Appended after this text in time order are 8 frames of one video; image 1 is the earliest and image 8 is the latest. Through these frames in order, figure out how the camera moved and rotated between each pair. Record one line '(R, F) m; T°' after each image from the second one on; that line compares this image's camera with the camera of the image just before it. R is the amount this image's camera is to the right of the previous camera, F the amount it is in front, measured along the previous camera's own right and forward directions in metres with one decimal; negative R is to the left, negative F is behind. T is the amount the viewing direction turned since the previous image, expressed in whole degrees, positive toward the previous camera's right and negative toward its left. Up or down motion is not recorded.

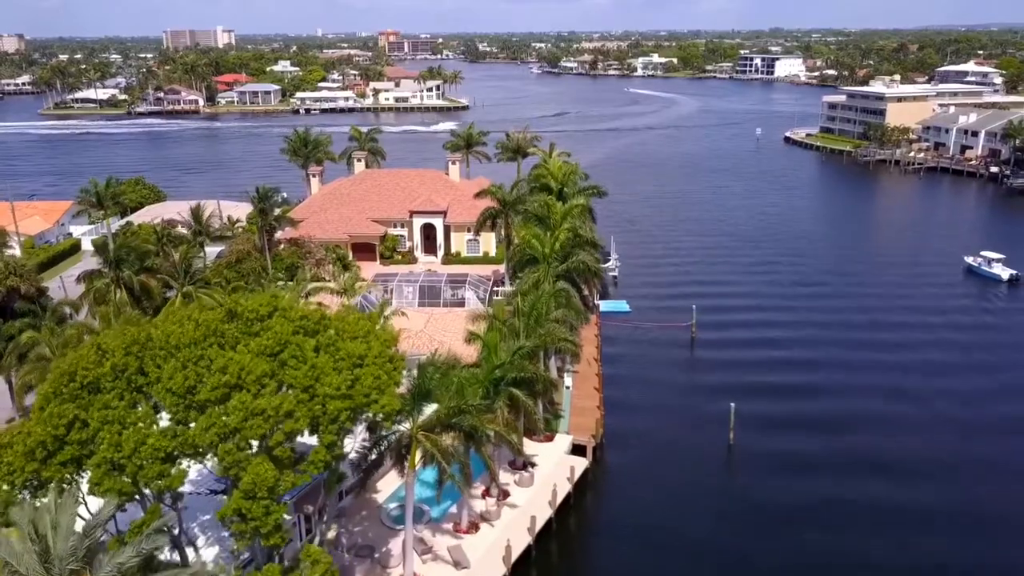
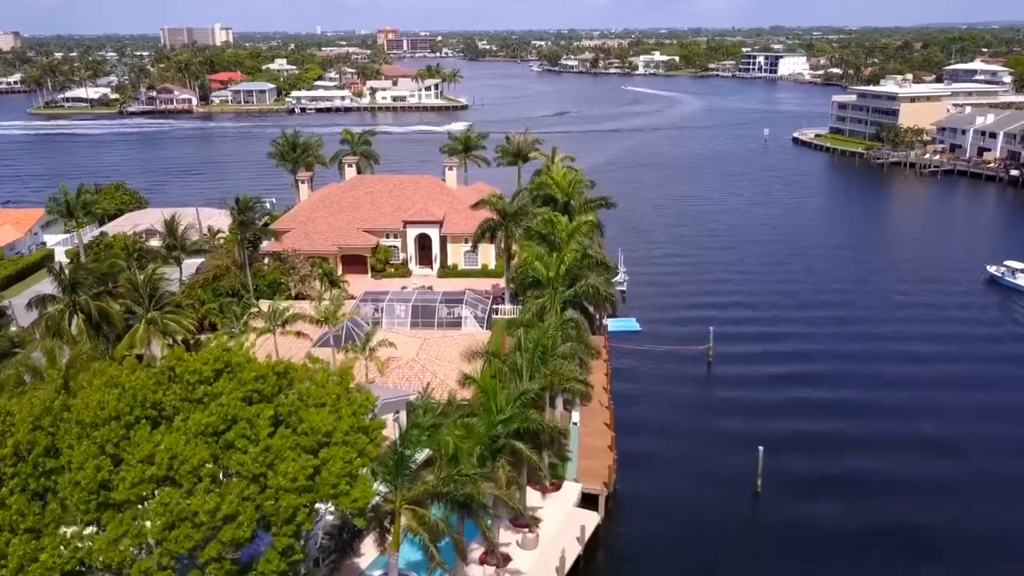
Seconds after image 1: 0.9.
(-0.1, +3.5) m; 0°
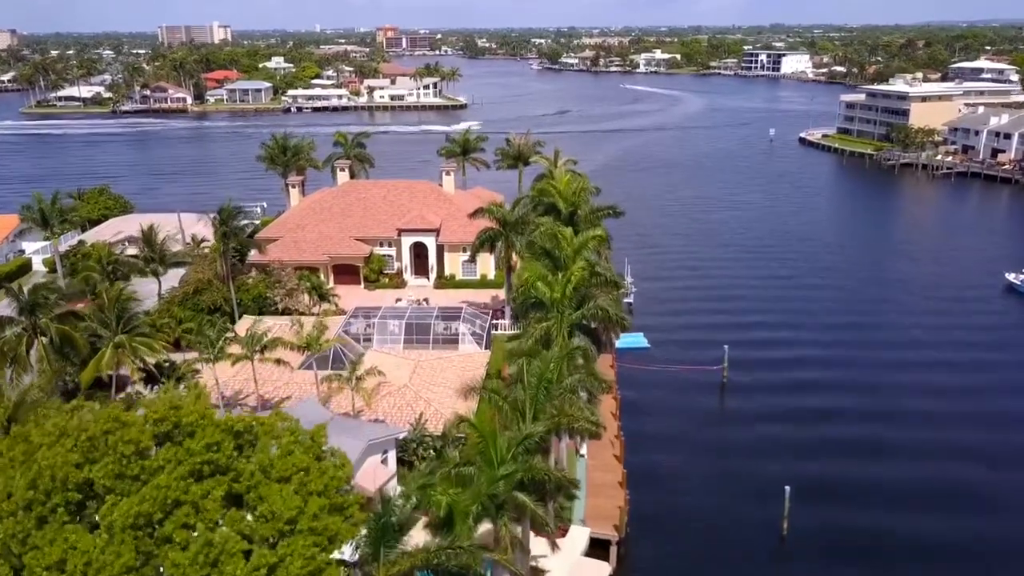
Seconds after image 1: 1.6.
(0.0, +2.6) m; 0°
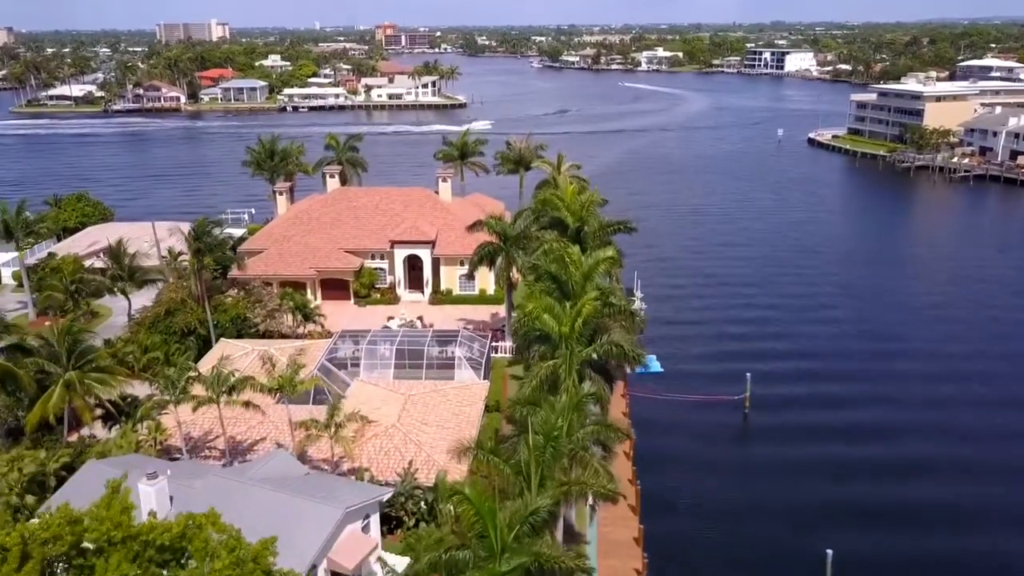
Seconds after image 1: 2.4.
(-0.1, +3.3) m; 0°
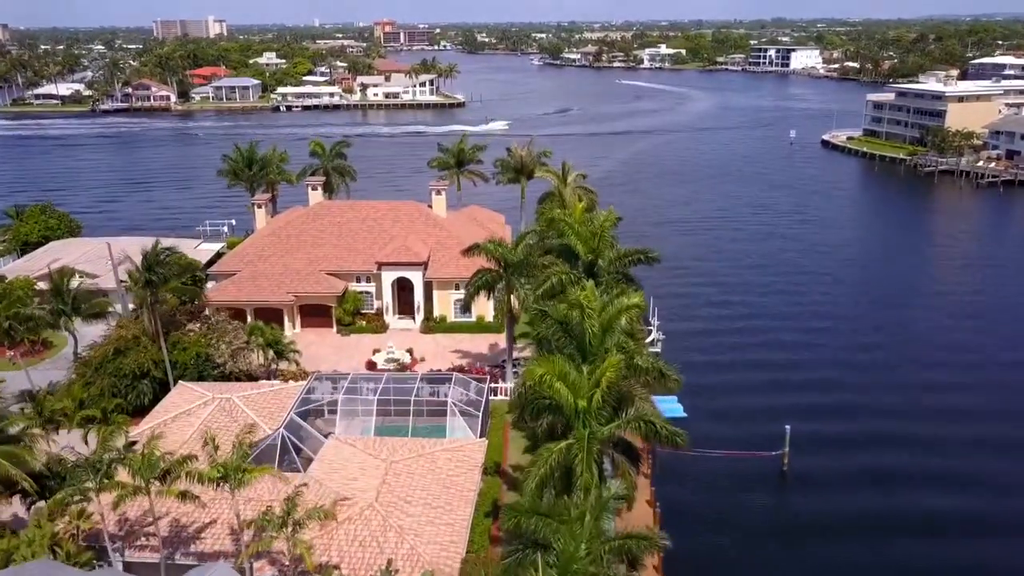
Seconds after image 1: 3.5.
(-0.1, +4.7) m; 0°
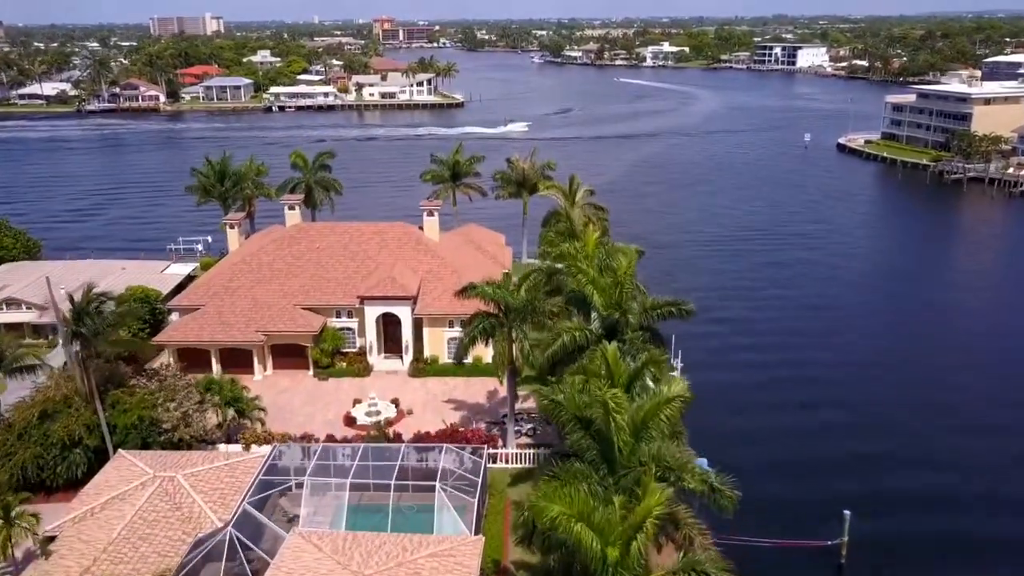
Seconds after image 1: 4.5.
(-0.1, +5.0) m; 0°
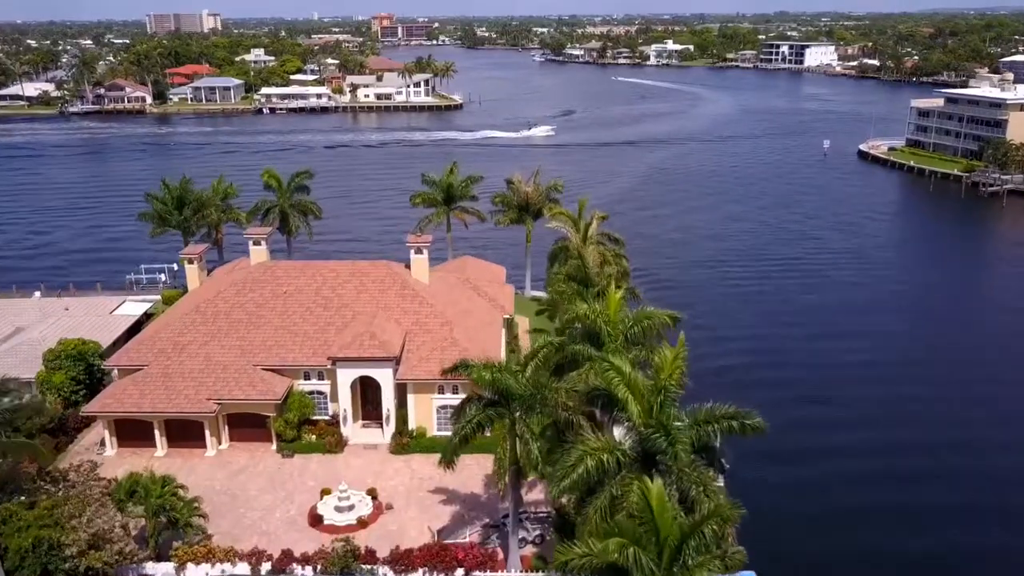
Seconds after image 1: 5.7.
(-0.1, +5.9) m; 0°
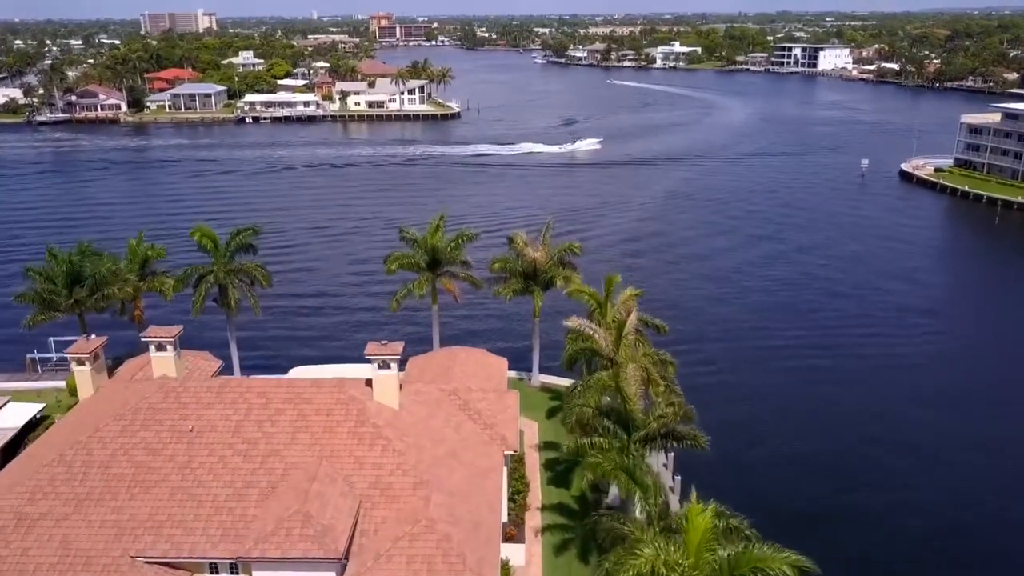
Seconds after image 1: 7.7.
(-0.1, +10.0) m; 0°
